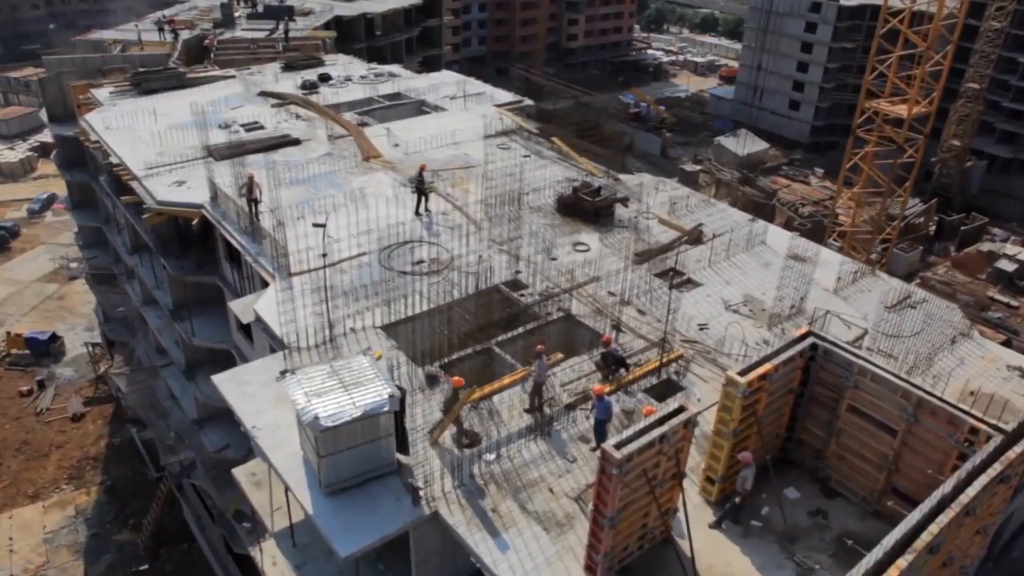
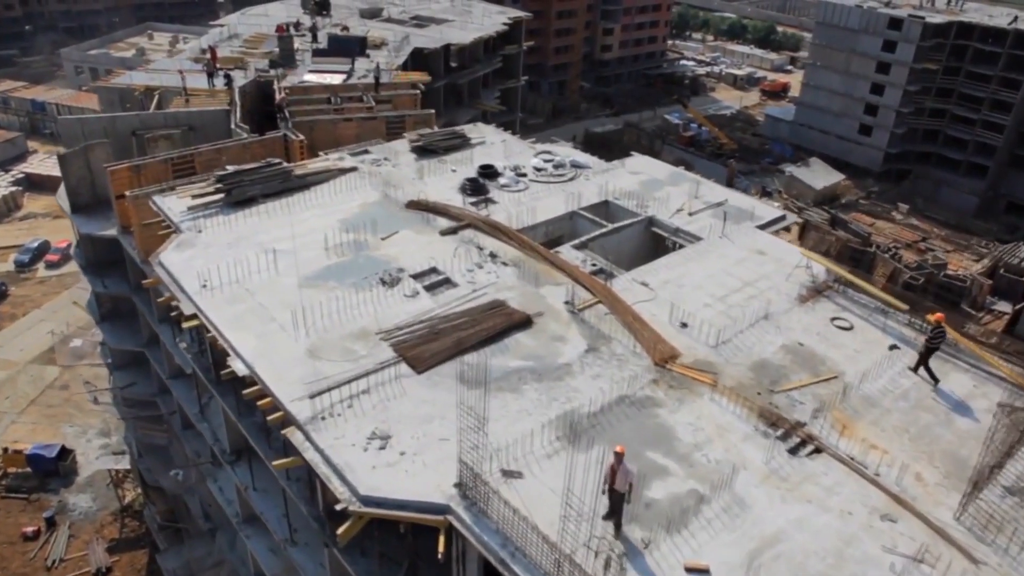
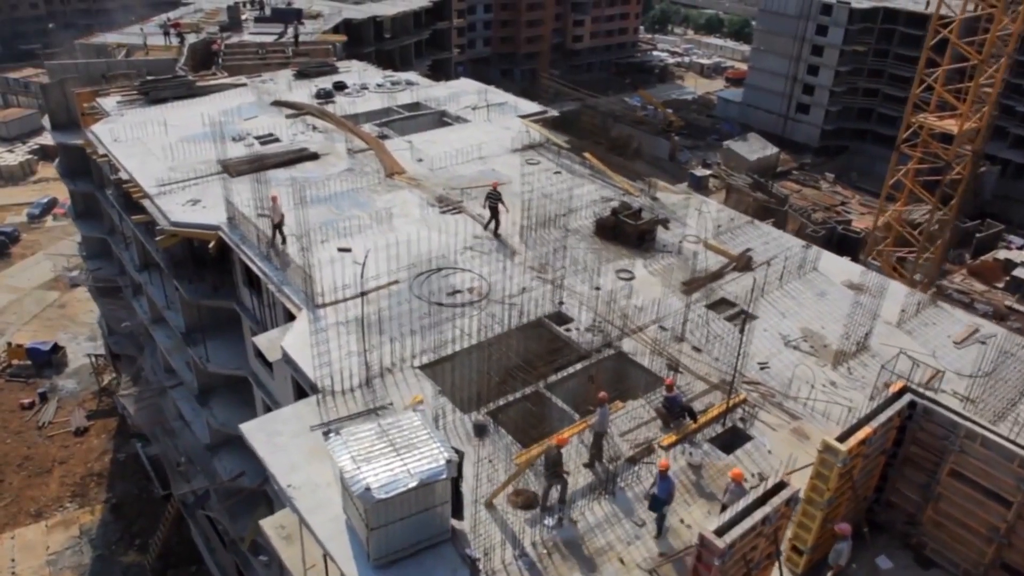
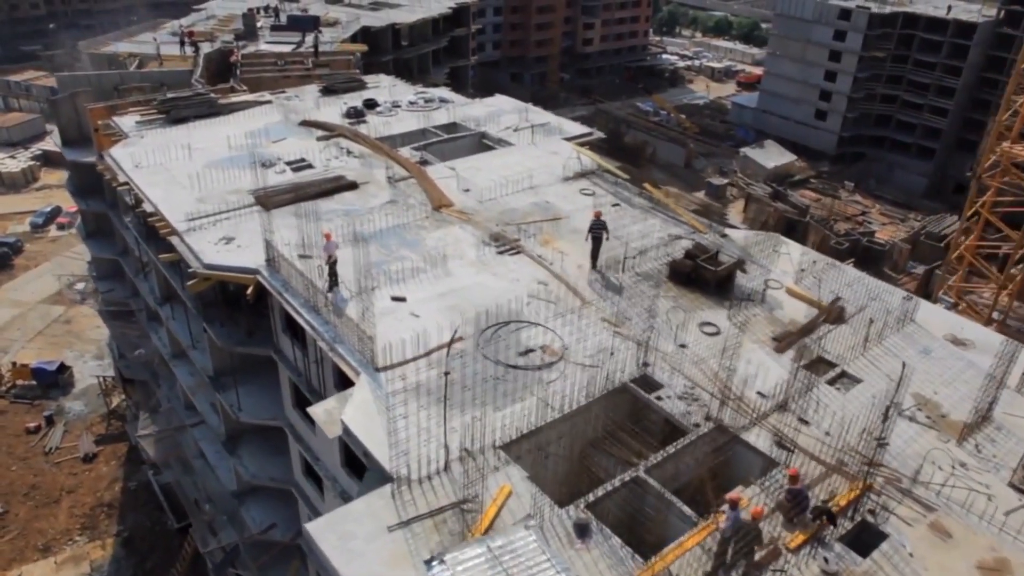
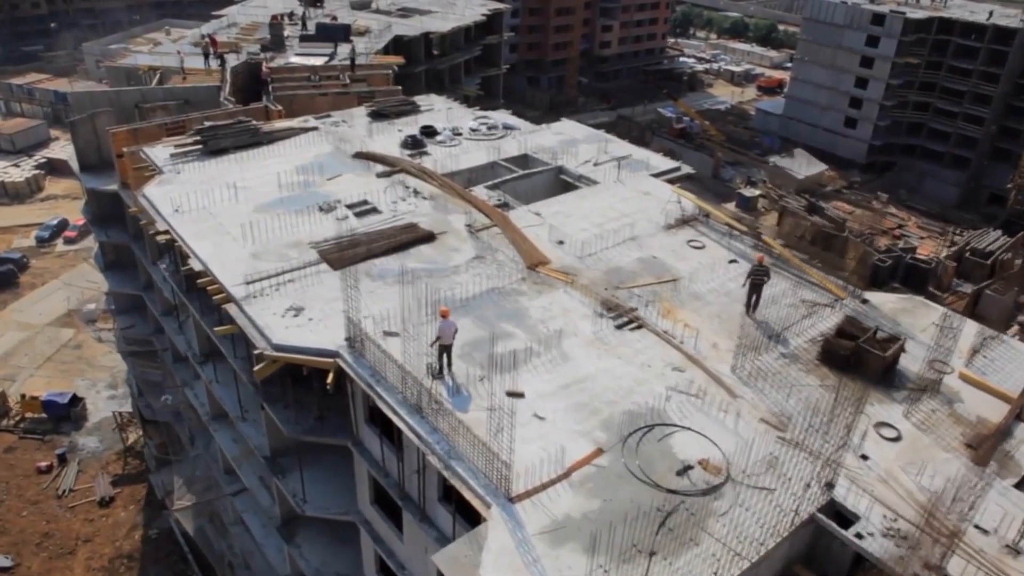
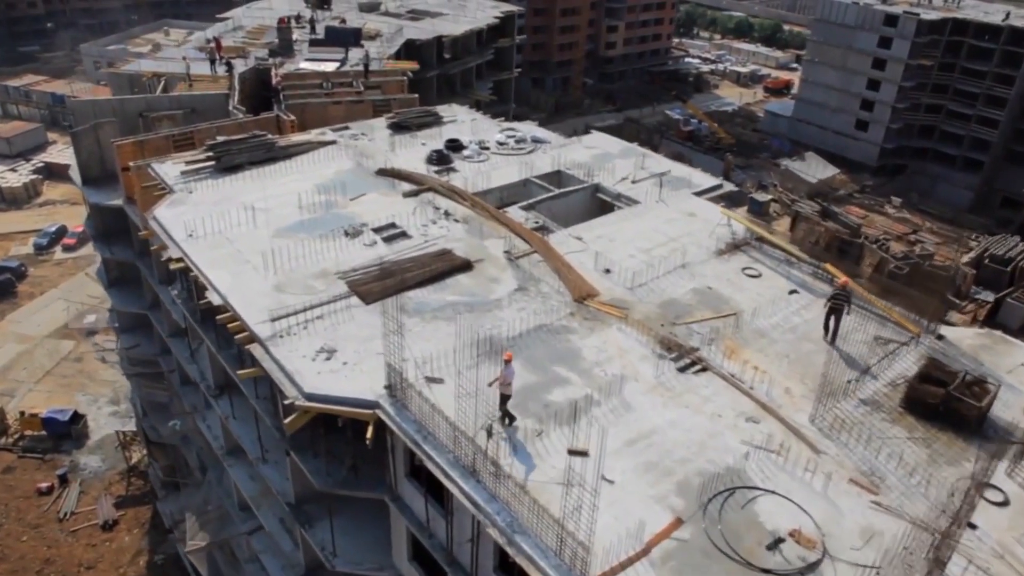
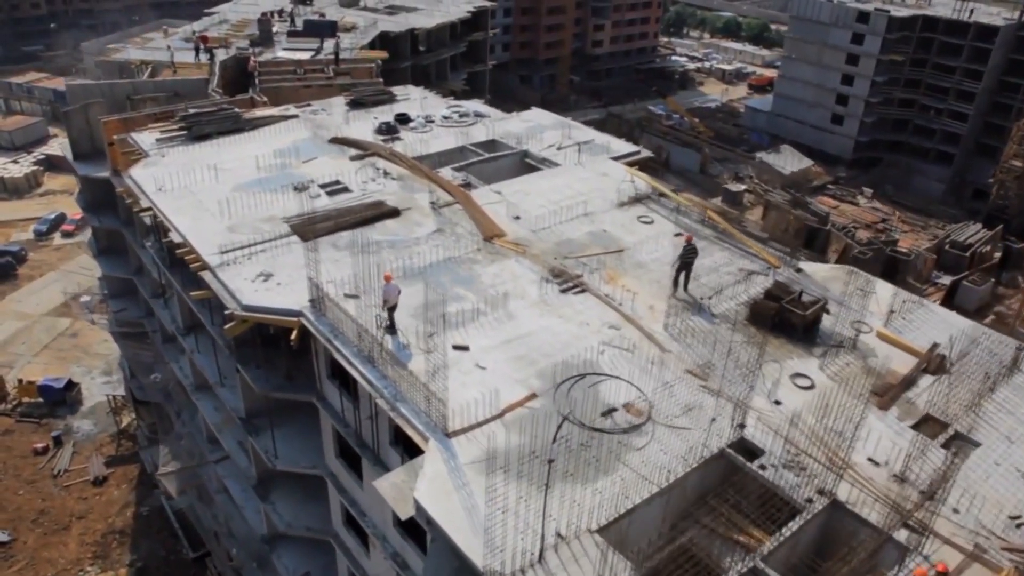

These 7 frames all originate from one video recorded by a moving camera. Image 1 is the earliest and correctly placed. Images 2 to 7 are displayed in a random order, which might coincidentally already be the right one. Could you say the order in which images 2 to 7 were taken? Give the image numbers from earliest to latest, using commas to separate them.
3, 4, 7, 5, 6, 2
